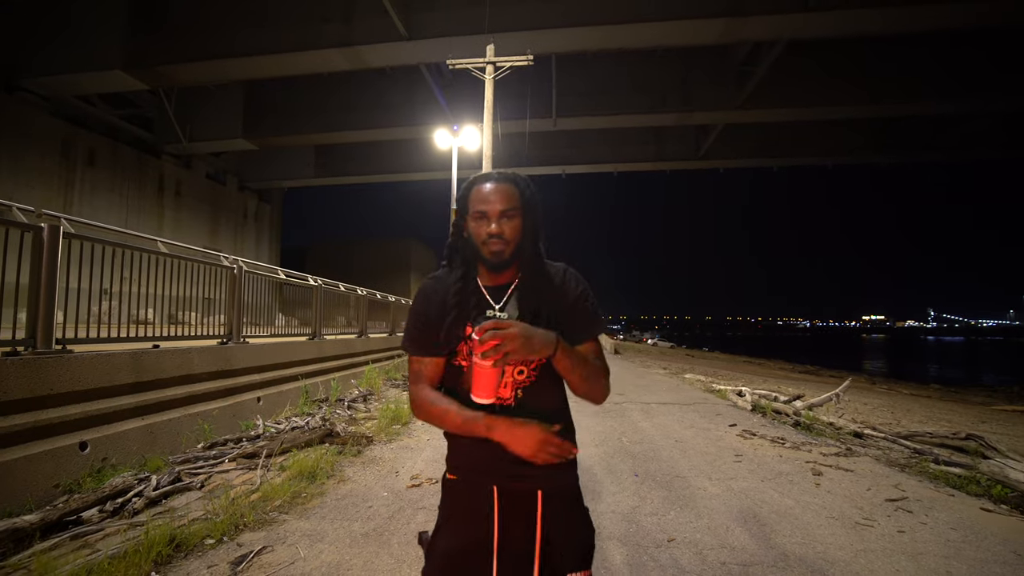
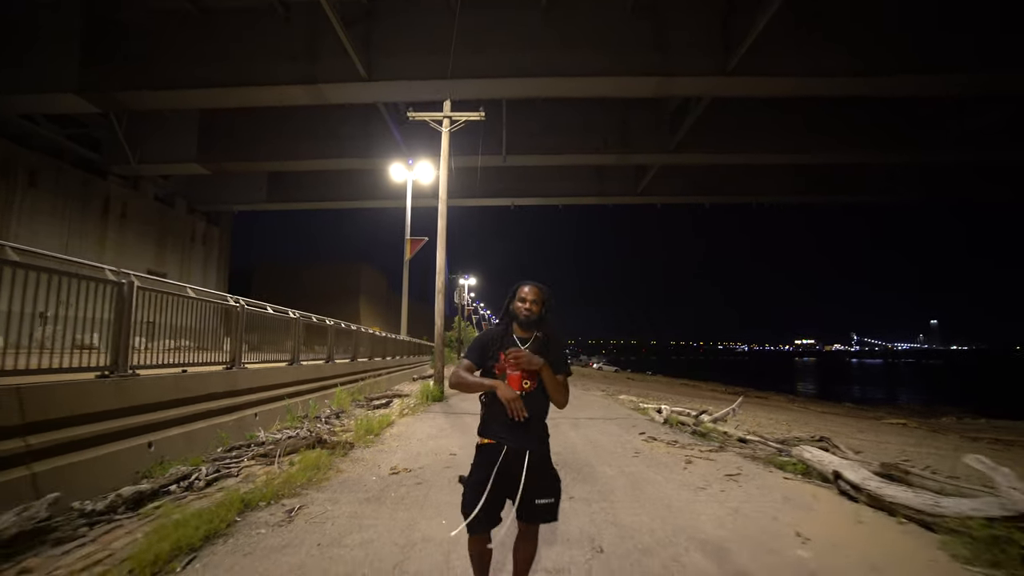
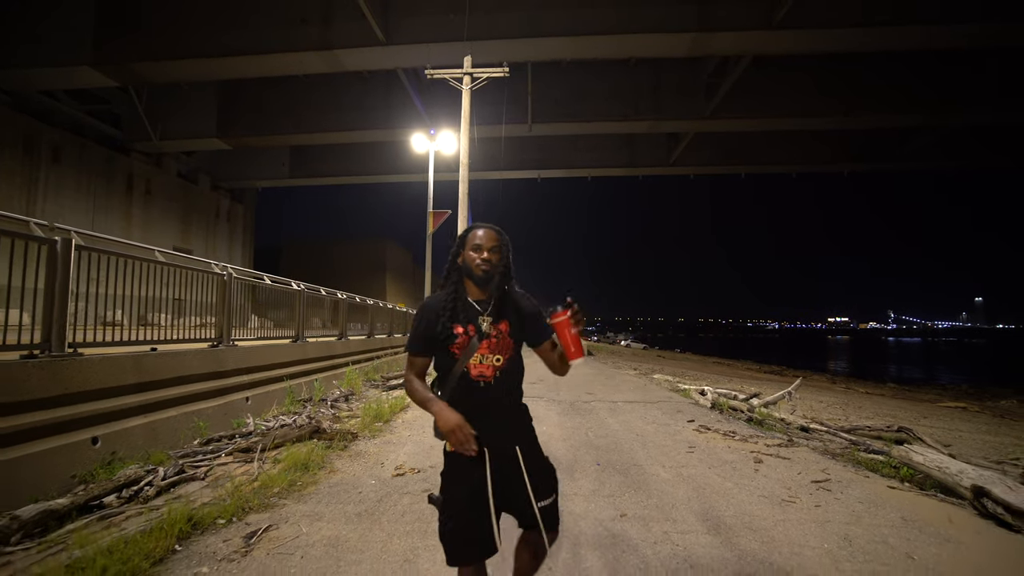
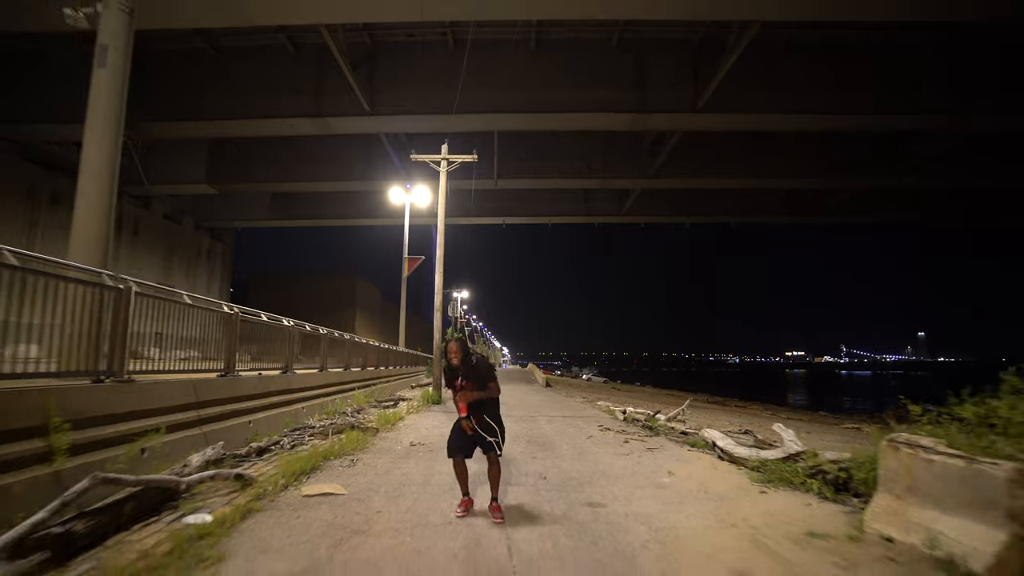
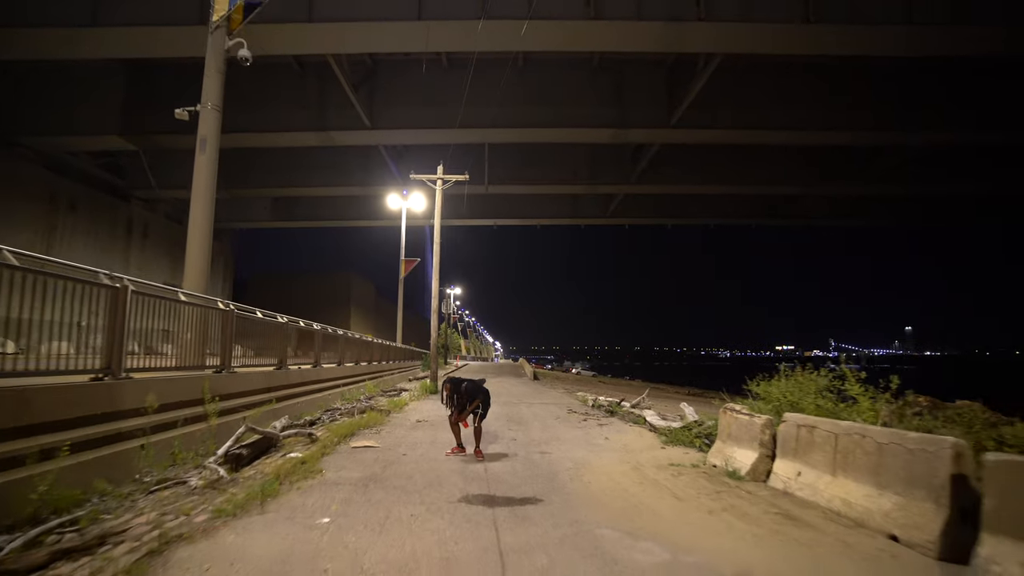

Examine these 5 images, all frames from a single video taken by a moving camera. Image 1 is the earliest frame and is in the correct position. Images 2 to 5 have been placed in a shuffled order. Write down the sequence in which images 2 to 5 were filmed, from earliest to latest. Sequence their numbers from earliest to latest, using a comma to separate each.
3, 2, 4, 5
